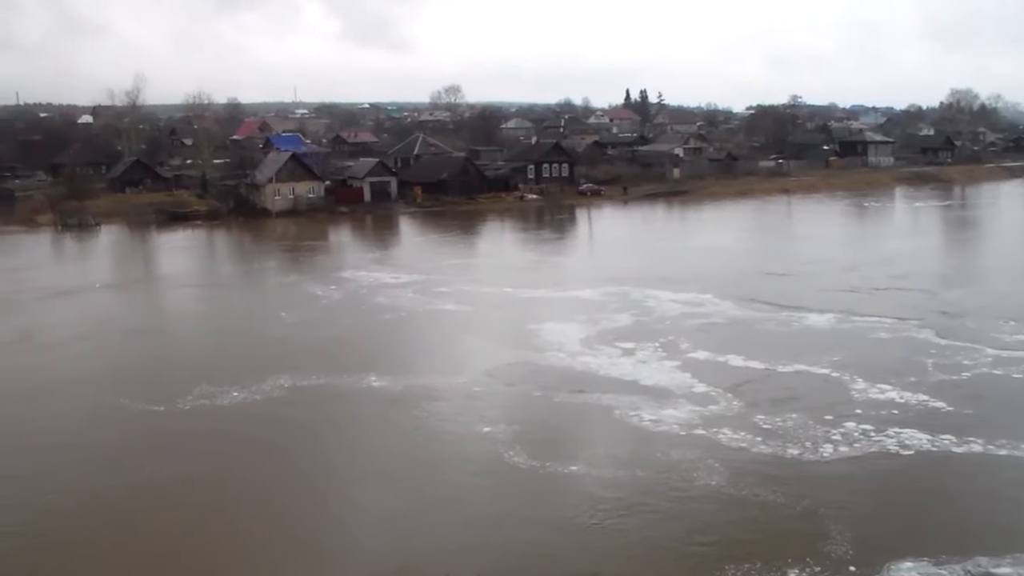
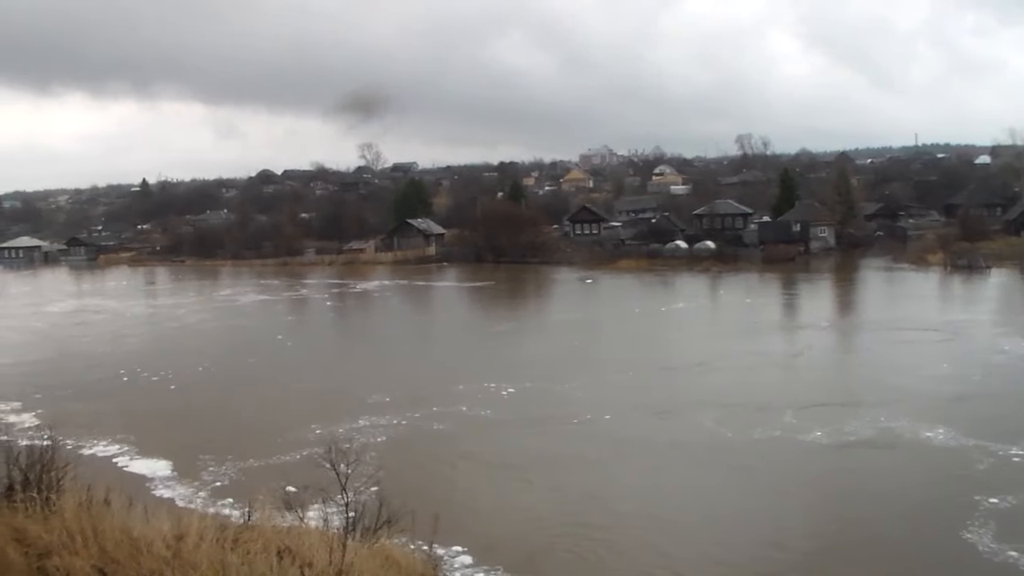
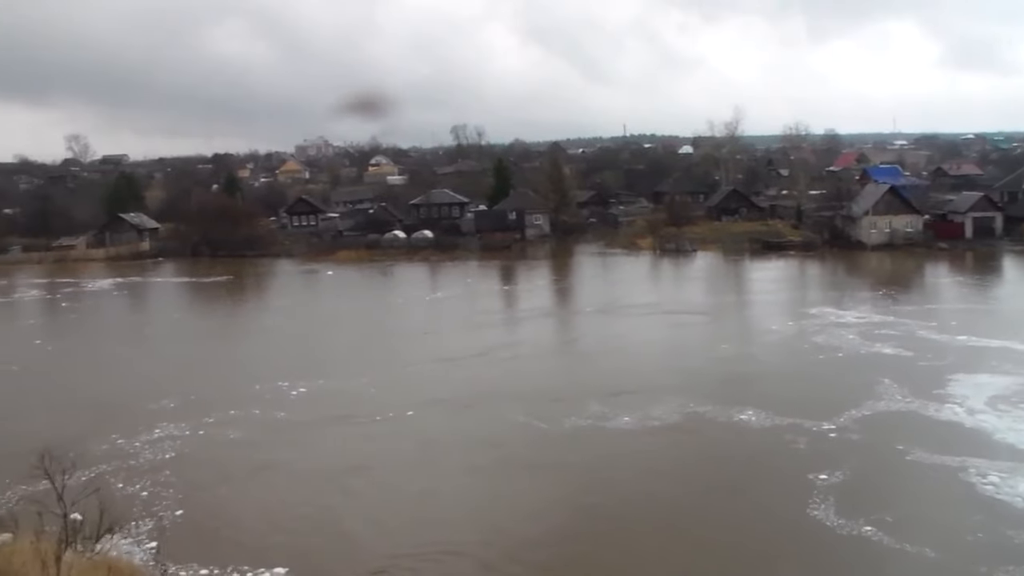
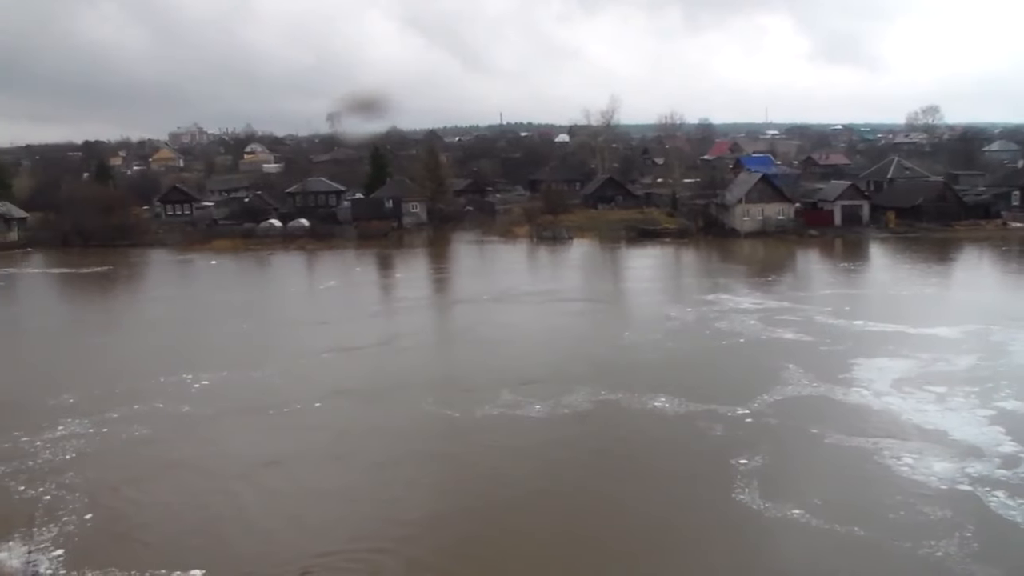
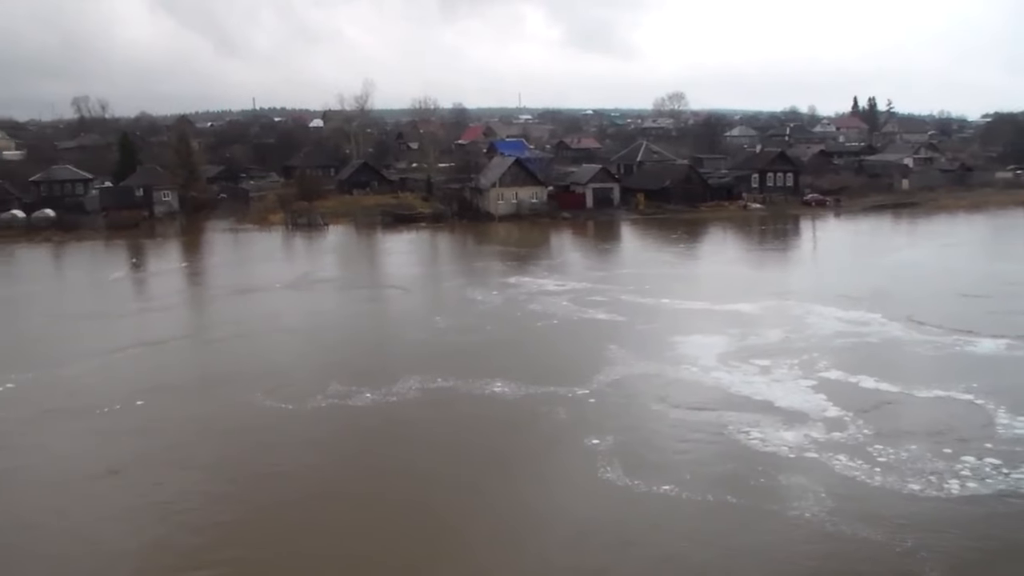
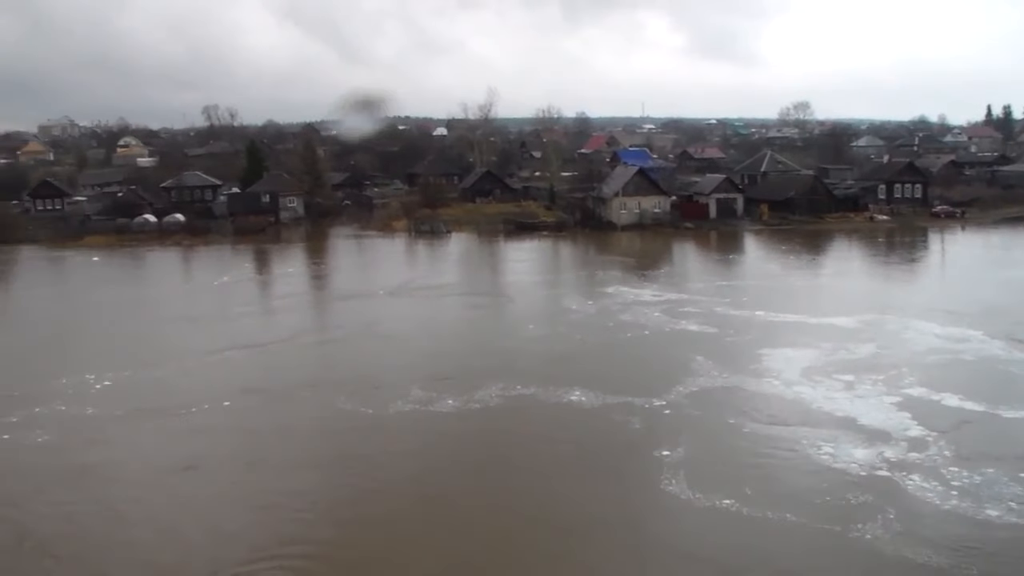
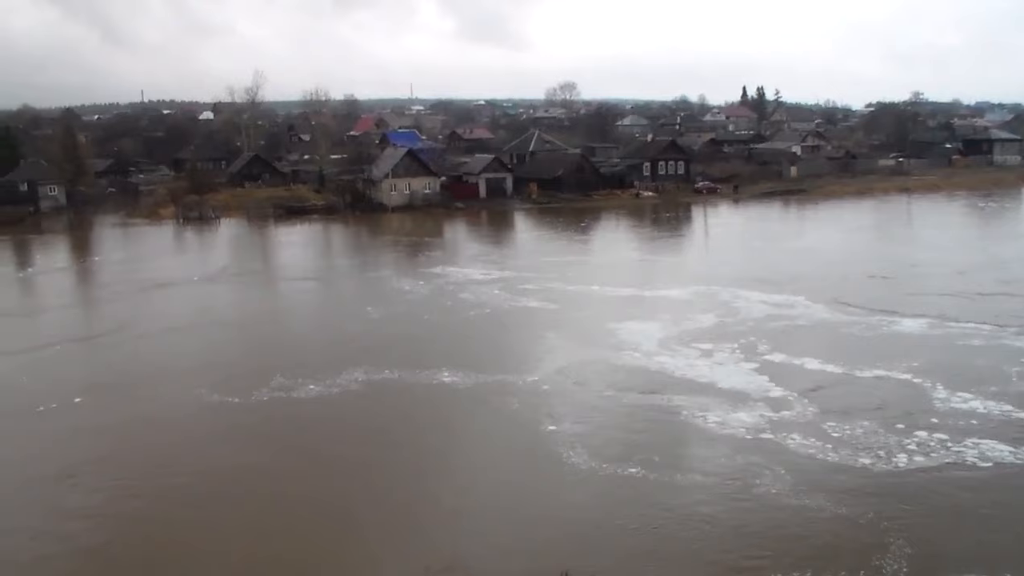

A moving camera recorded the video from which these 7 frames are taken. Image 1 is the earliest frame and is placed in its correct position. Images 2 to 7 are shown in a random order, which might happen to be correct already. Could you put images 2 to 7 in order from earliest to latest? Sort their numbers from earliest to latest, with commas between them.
7, 5, 6, 4, 3, 2
